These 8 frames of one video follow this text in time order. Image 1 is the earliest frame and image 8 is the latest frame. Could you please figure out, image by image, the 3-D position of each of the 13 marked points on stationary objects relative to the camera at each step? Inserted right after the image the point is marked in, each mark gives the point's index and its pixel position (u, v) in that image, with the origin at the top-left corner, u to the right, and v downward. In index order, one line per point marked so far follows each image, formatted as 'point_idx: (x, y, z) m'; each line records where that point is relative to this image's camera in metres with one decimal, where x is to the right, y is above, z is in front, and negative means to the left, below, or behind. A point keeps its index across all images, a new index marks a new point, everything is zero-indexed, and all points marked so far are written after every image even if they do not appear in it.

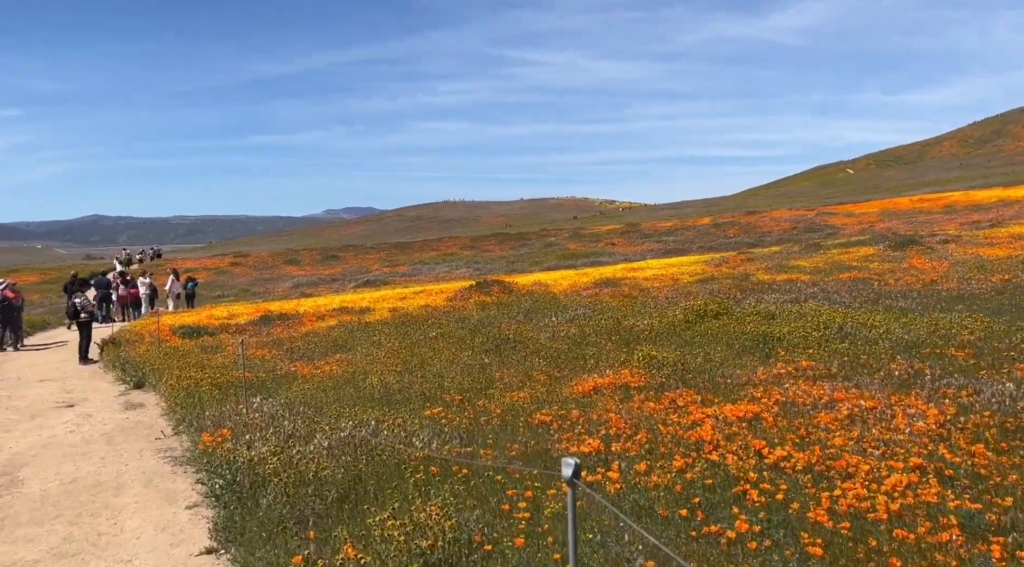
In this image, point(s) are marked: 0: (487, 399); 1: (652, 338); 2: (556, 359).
0: (-0.4, -2.0, +13.6) m
1: (+3.1, -1.3, +17.2) m
2: (+0.9, -1.6, +16.3) m
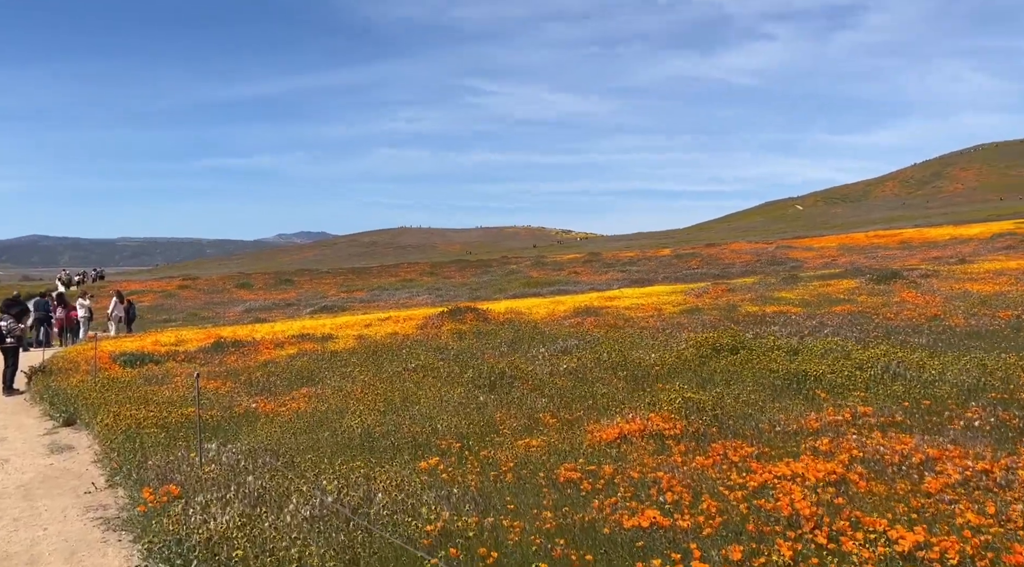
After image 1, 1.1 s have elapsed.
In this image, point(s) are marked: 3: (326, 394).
0: (-0.3, -2.4, +11.4) m
1: (+3.0, -1.8, +15.2) m
2: (+0.9, -2.1, +14.2) m
3: (-4.0, -2.4, +16.8) m
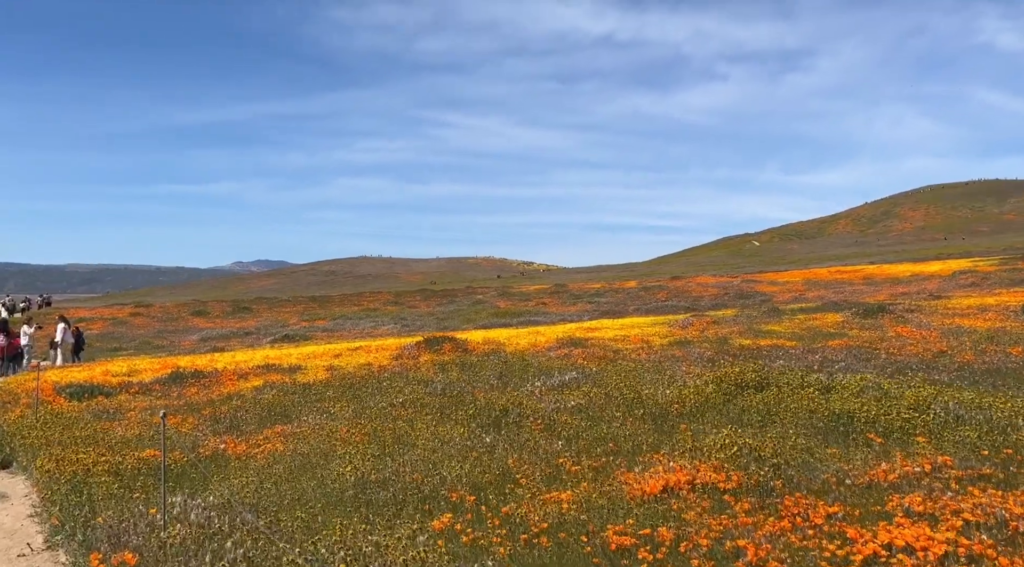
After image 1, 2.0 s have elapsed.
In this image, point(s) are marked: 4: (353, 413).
0: (0.0, -2.7, +9.6) m
1: (+3.2, -2.4, +13.7) m
2: (+1.1, -2.6, +12.6) m
3: (-4.0, -2.9, +14.9) m
4: (-3.4, -2.8, +16.7) m
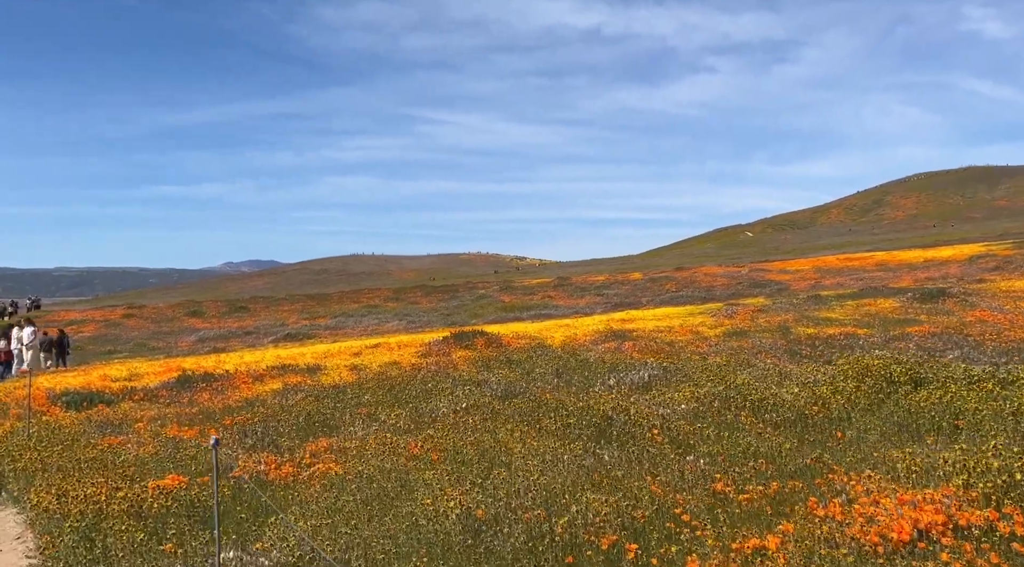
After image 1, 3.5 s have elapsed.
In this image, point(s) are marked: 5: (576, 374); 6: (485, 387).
0: (+1.7, -2.4, +6.9) m
1: (+4.8, -2.0, +11.0) m
2: (+2.7, -2.2, +9.8) m
3: (-2.3, -2.6, +12.1) m
4: (-1.8, -2.5, +14.0) m
5: (+1.6, -2.2, +19.4) m
6: (-0.6, -2.4, +17.9) m
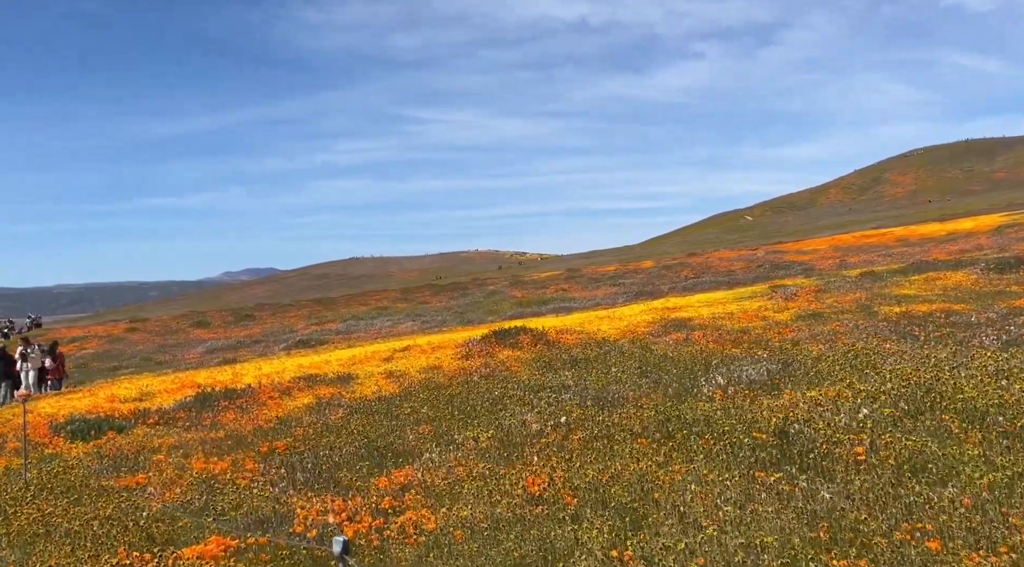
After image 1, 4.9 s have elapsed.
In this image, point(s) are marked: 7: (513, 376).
0: (+3.4, -2.1, +4.1) m
1: (+6.4, -1.5, +8.1) m
2: (+4.4, -1.8, +7.0) m
3: (-0.7, -2.5, +9.3) m
4: (-0.1, -2.3, +11.1) m
5: (+3.3, -1.9, +16.5) m
6: (+1.1, -2.1, +15.1) m
7: (0.0, -2.3, +19.4) m
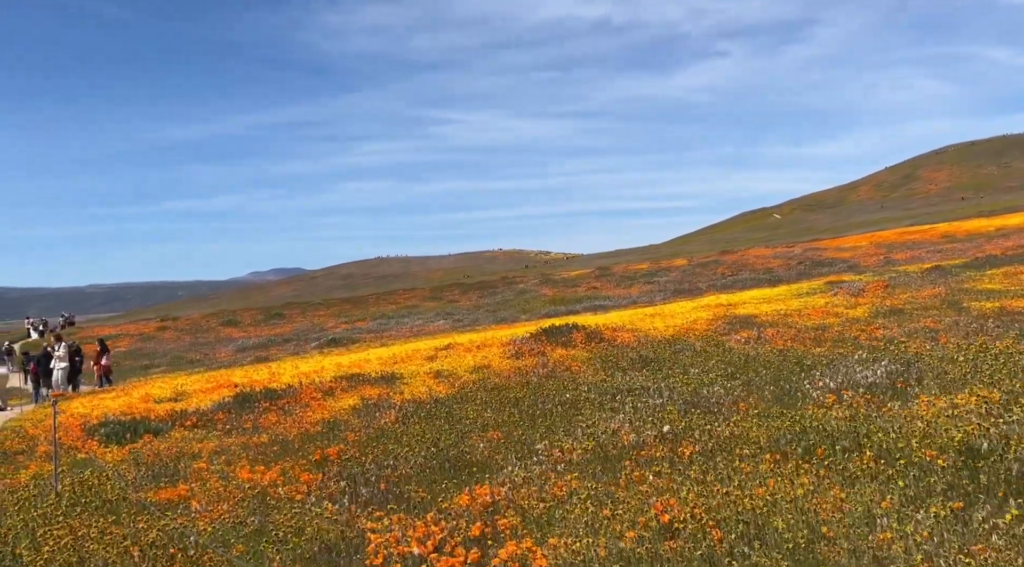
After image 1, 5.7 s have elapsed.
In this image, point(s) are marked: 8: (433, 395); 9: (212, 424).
0: (+4.4, -1.9, +2.4) m
1: (+7.6, -1.3, +6.4) m
2: (+5.4, -1.7, +5.3) m
3: (+0.5, -2.3, +7.7) m
4: (+1.1, -2.2, +9.6) m
5: (+4.6, -1.7, +14.8) m
6: (+2.4, -1.9, +13.5) m
7: (+1.5, -2.1, +17.8) m
8: (-1.9, -2.7, +19.3) m
9: (-7.3, -3.4, +19.0) m
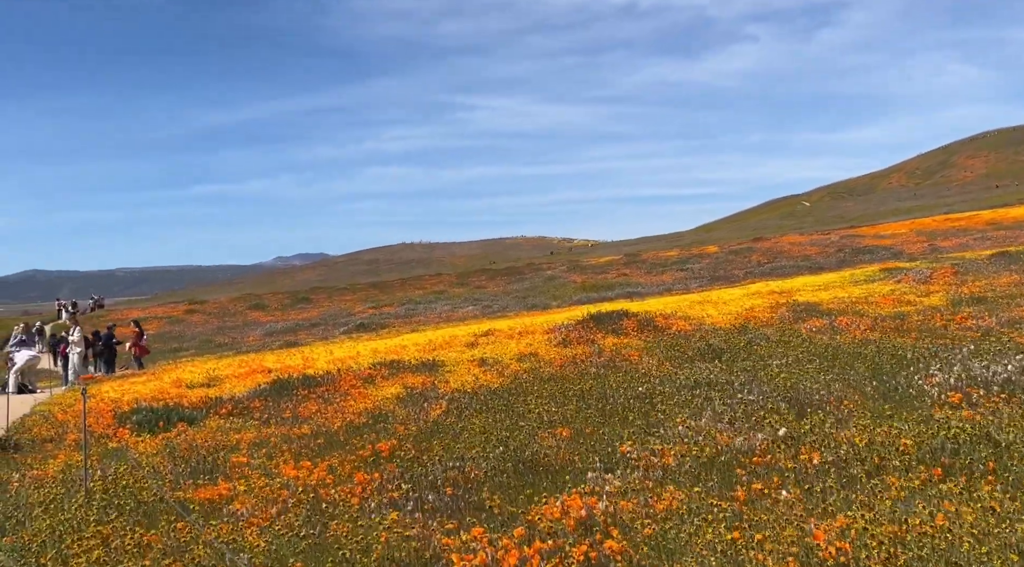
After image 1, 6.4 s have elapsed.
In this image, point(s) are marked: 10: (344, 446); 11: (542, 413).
0: (+5.2, -1.9, +0.9) m
1: (+8.5, -1.2, +4.8) m
2: (+6.3, -1.6, +3.8) m
3: (+1.4, -2.1, +6.4) m
4: (+2.1, -2.0, +8.2) m
5: (+5.8, -1.4, +13.4) m
6: (+3.6, -1.7, +12.1) m
7: (+2.7, -1.8, +16.4) m
8: (-0.7, -2.3, +18.0) m
9: (-6.0, -3.0, +17.9) m
10: (-2.9, -2.8, +13.4) m
11: (+0.5, -2.2, +13.2) m
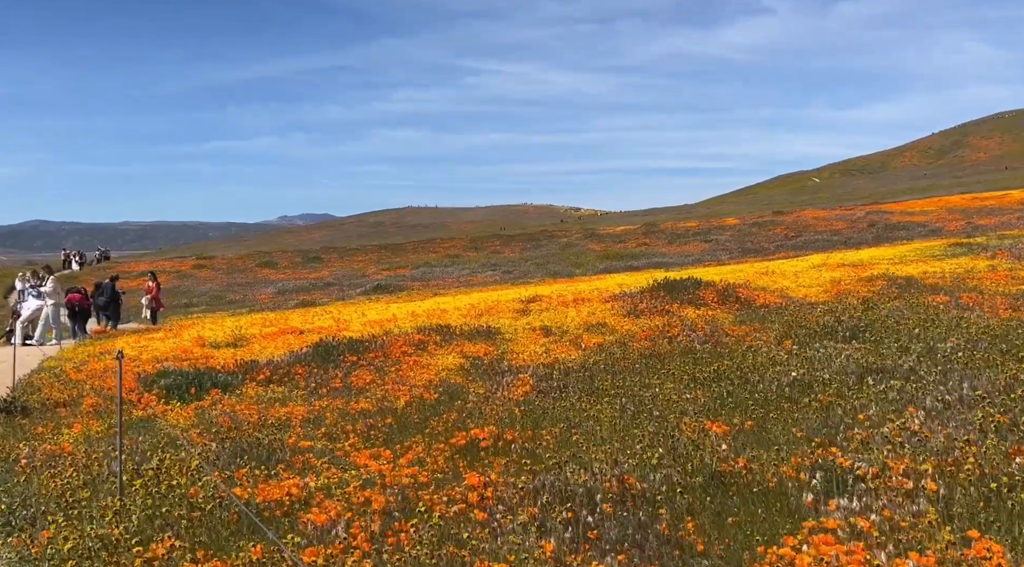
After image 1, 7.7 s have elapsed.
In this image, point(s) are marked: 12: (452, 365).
0: (+6.8, -1.9, -1.6) m
1: (+10.1, -1.2, +2.2) m
2: (+8.0, -1.5, +1.3) m
3: (+3.1, -1.8, +3.9) m
4: (+3.8, -1.6, +5.7) m
5: (+7.5, -1.0, +10.8) m
6: (+5.2, -1.2, +9.5) m
7: (+4.5, -1.1, +13.9) m
8: (+1.1, -1.5, +15.5) m
9: (-4.3, -1.9, +15.5) m
10: (-1.2, -2.1, +11.0) m
11: (+2.2, -1.6, +10.7) m
12: (-1.2, -1.7, +16.1) m
